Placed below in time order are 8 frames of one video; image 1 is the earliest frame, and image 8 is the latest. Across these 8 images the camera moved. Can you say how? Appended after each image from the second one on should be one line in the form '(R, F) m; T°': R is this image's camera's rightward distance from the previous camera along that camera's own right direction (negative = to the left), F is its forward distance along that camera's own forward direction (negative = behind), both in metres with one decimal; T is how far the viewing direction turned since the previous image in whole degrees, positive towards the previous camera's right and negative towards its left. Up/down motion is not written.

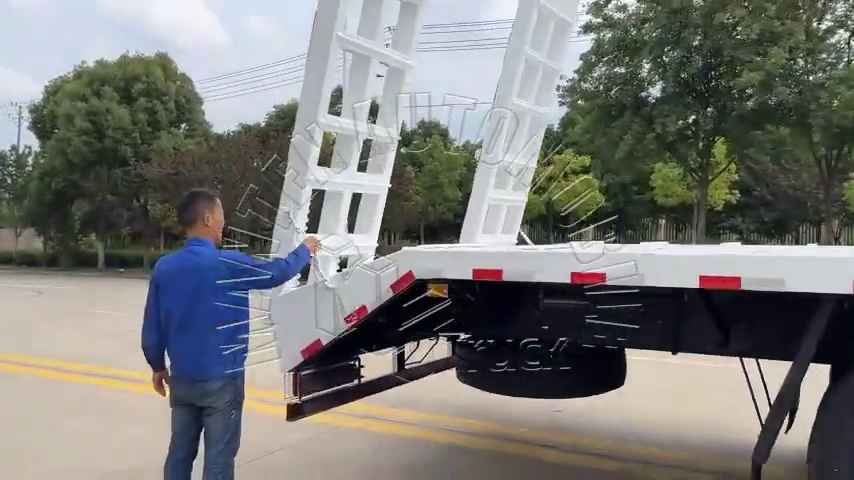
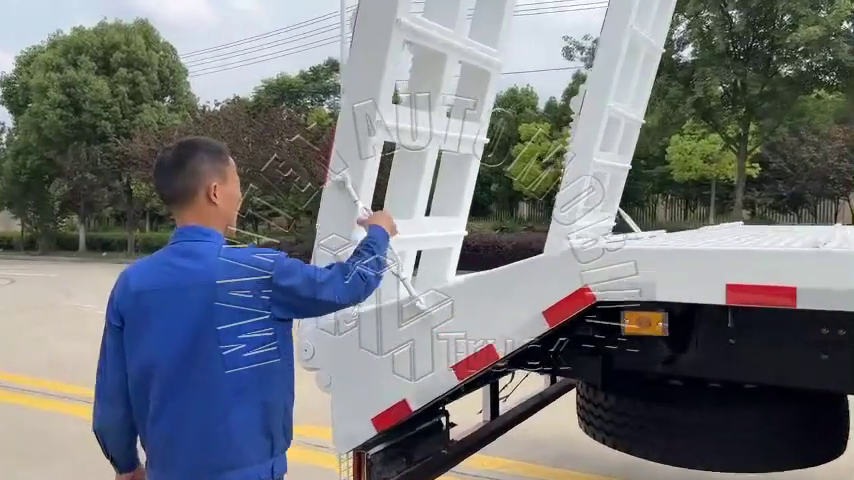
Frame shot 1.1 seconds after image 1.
(-0.4, +1.4) m; +1°
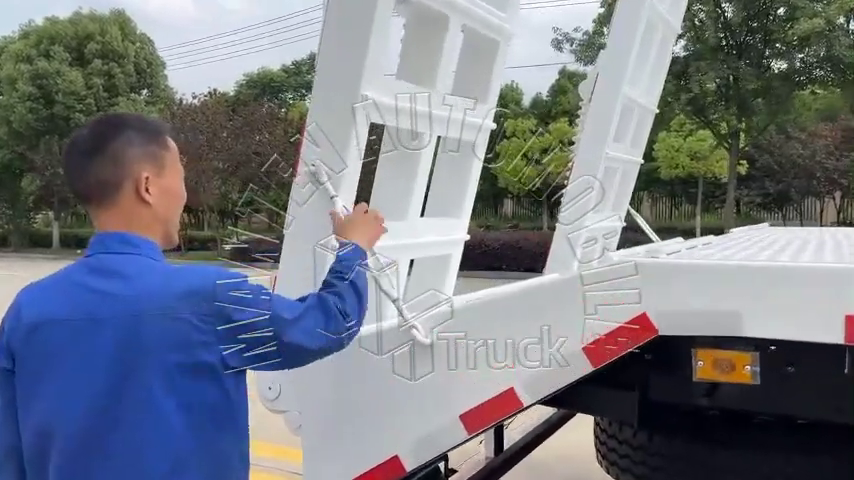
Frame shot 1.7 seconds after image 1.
(0.0, +0.4) m; +1°
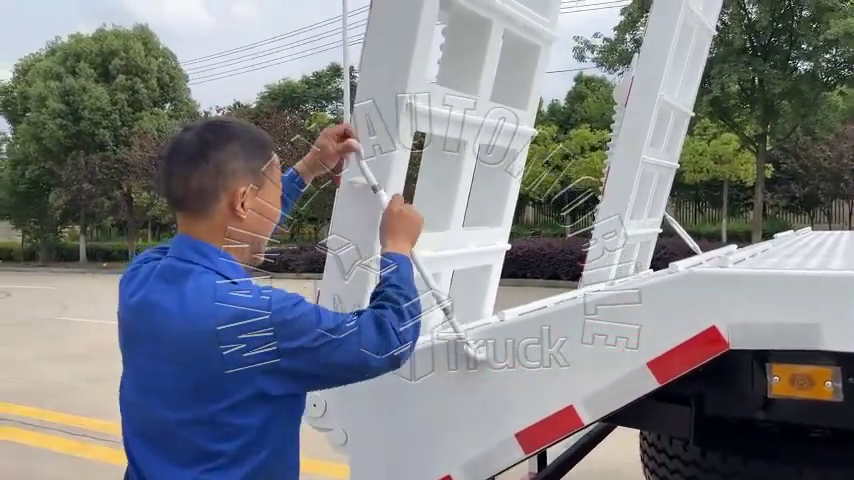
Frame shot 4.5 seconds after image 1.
(-0.1, +0.1) m; -1°
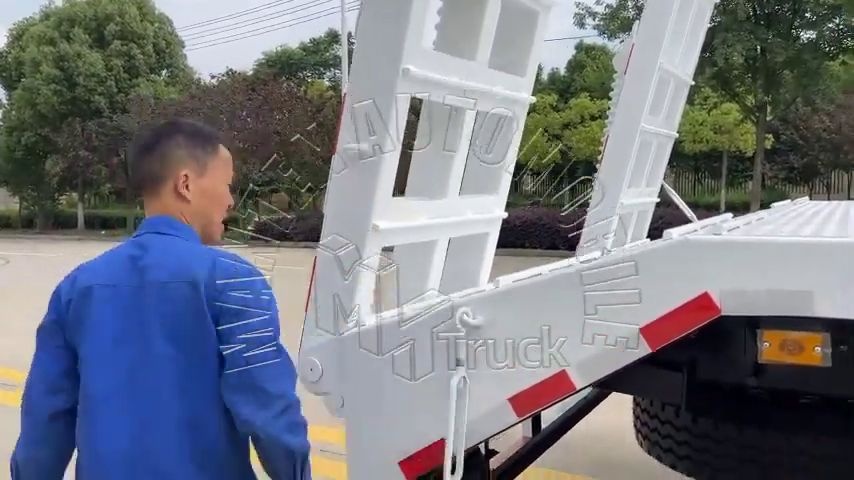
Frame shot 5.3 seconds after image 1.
(0.0, 0.0) m; 0°
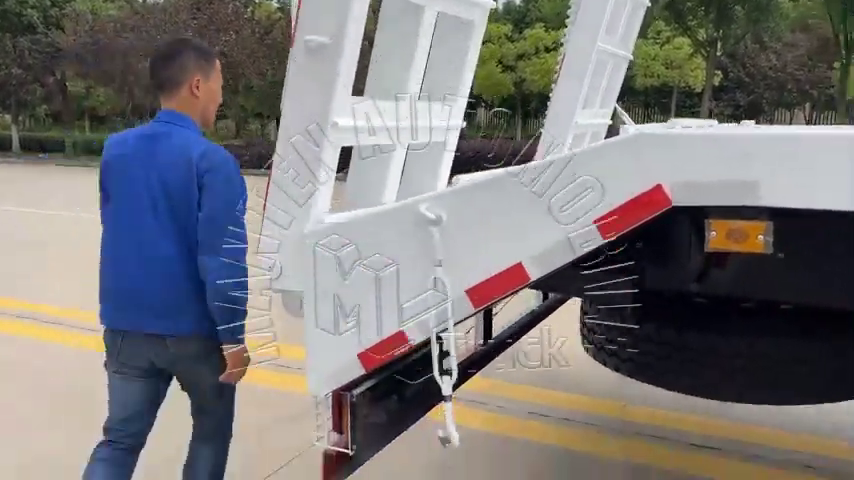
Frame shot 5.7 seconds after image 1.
(0.0, 0.0) m; +4°
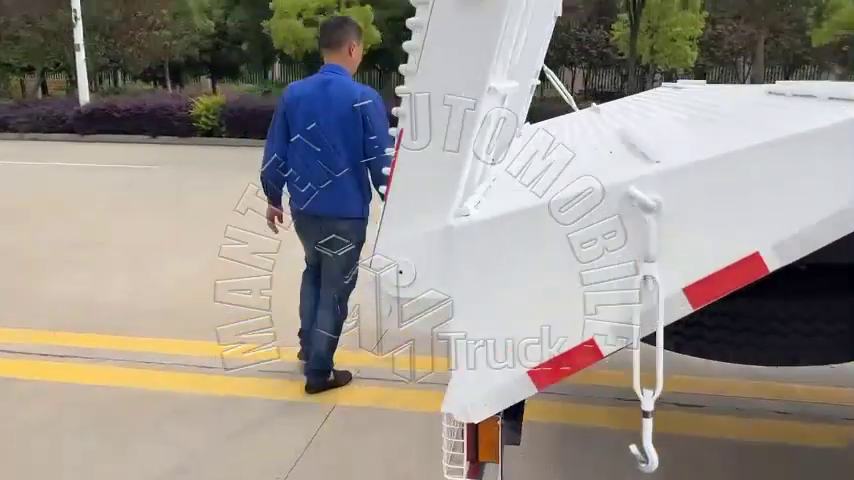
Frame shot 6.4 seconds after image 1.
(-0.6, +0.3) m; +15°
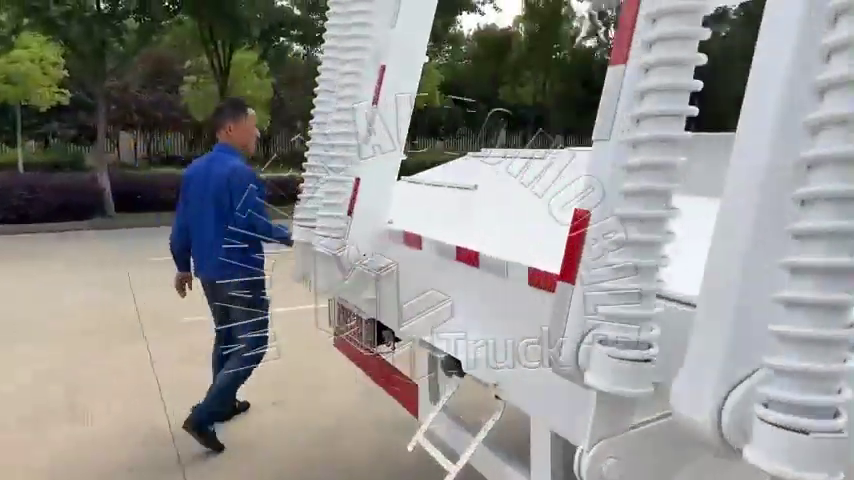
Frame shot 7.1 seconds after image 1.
(-1.2, +1.3) m; +33°
